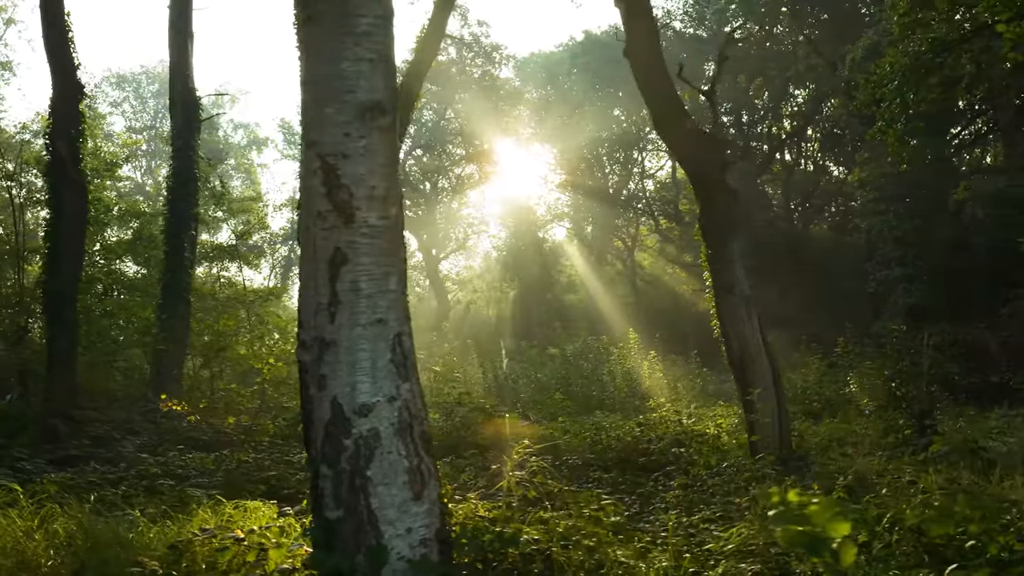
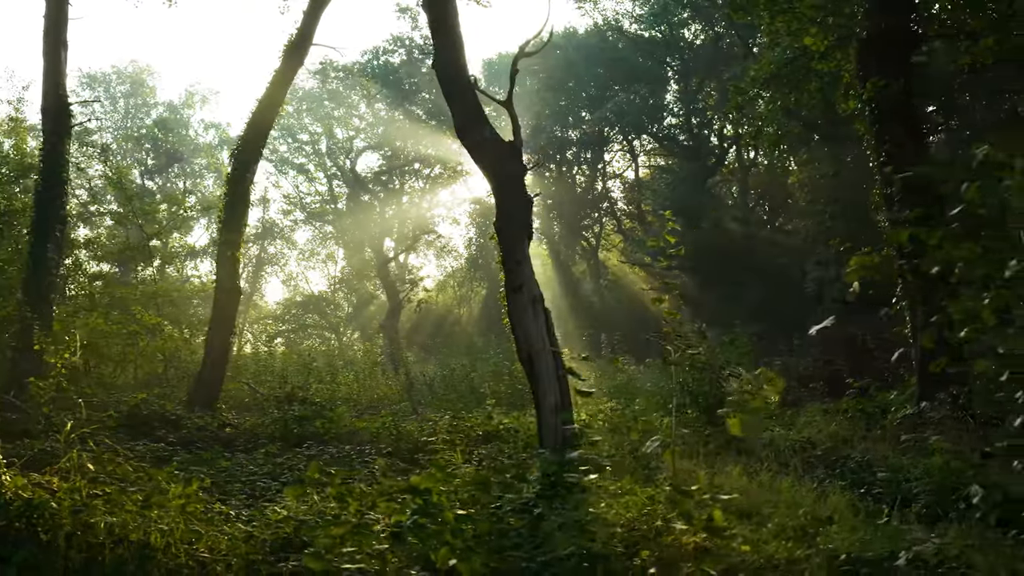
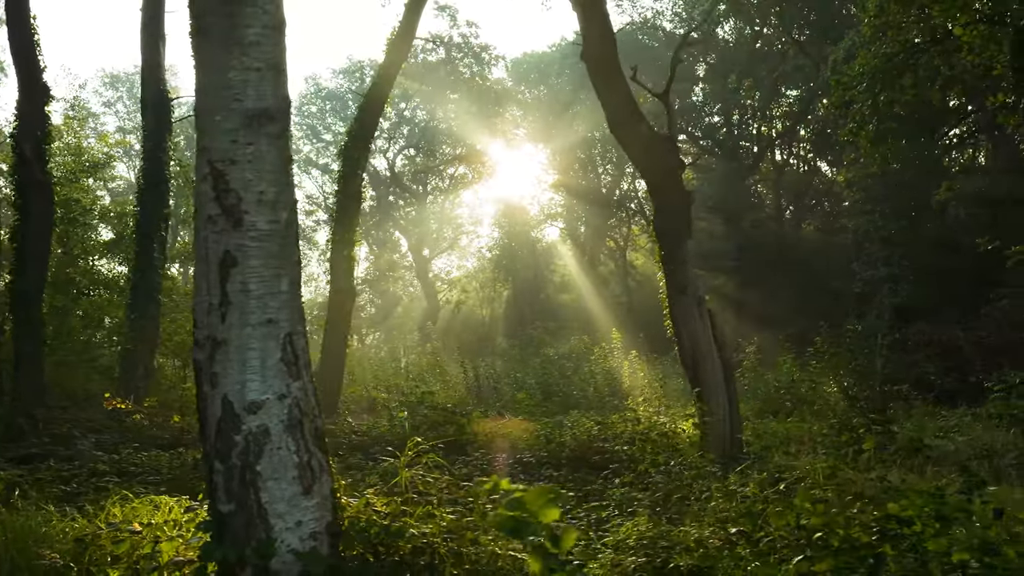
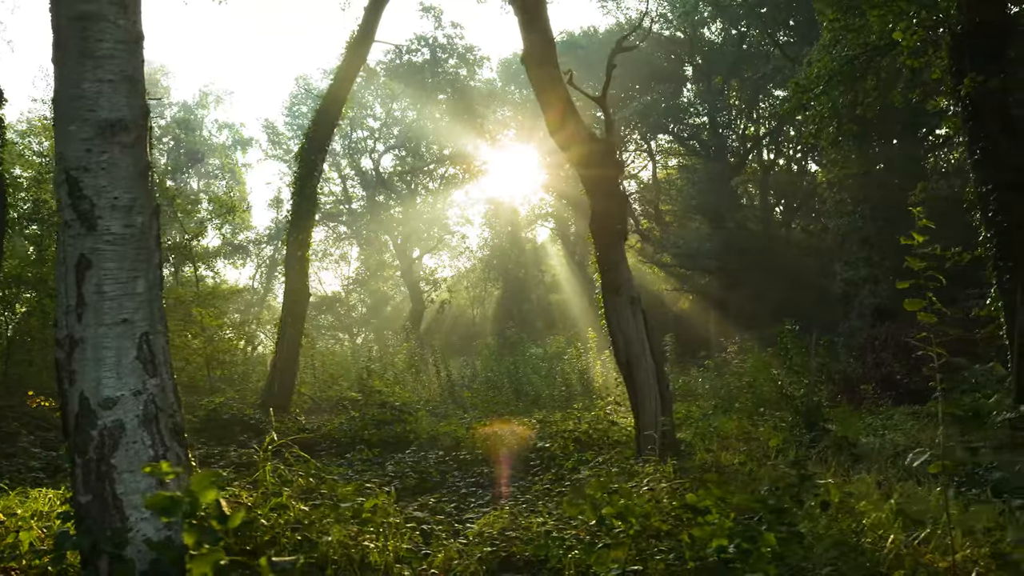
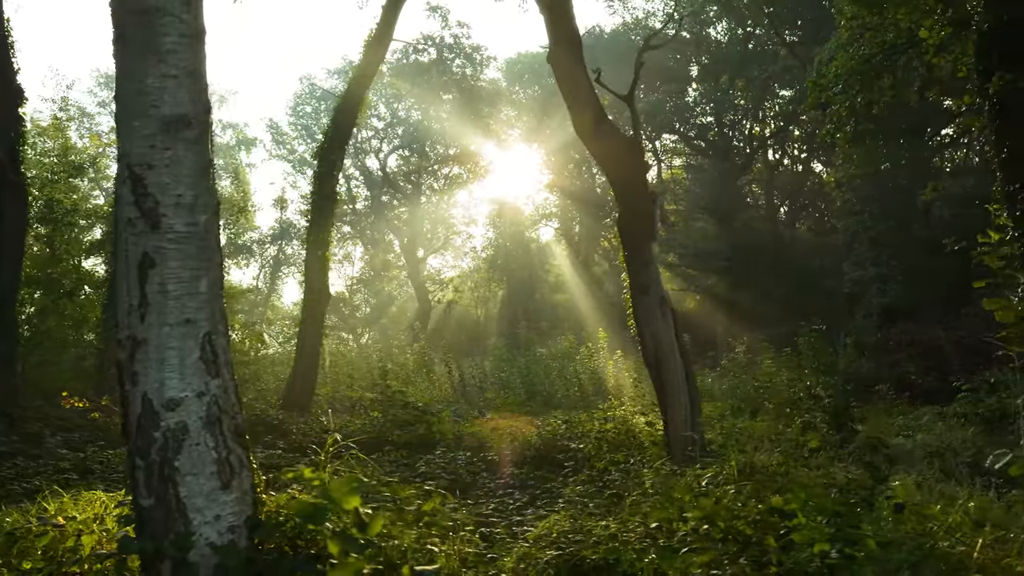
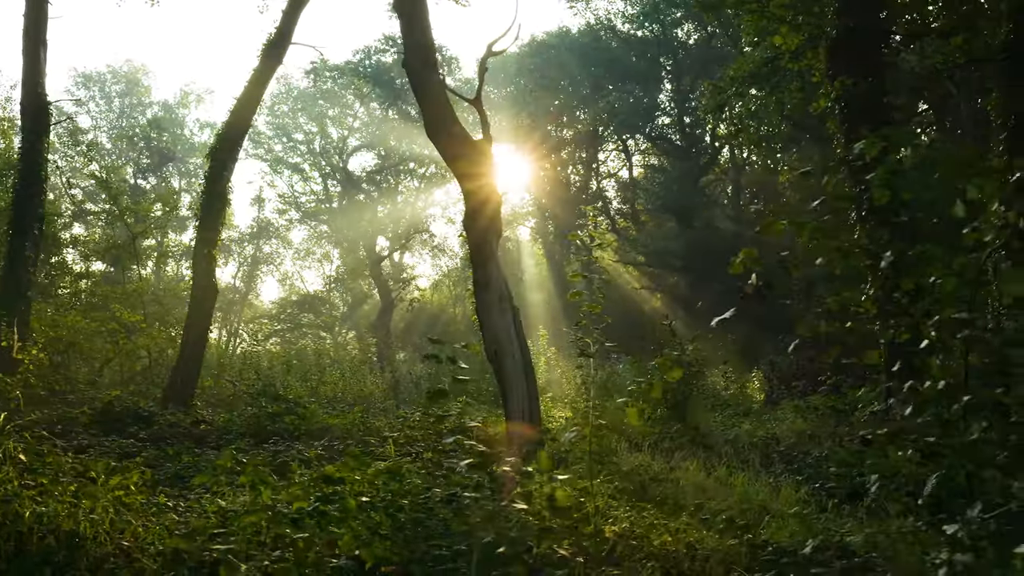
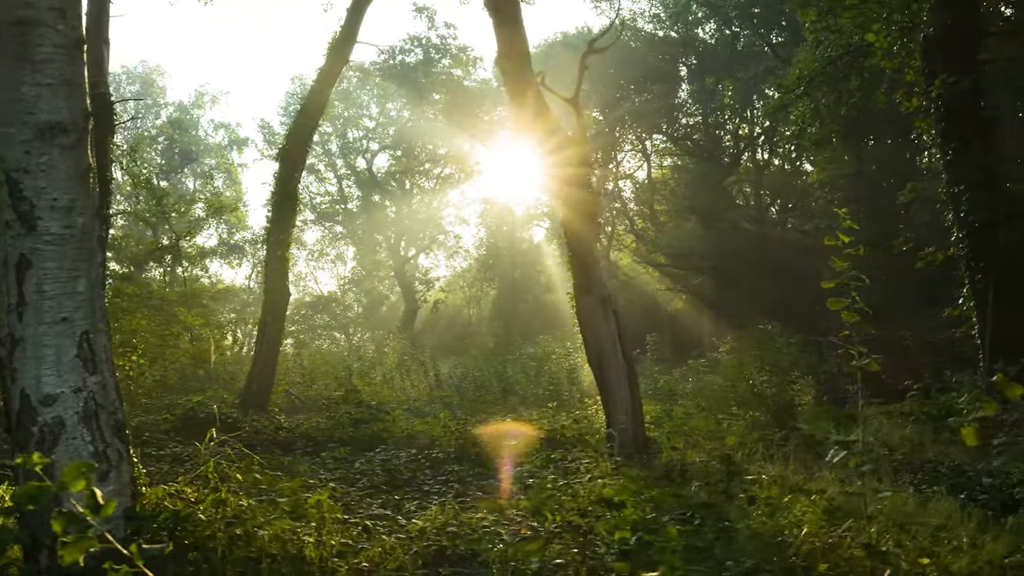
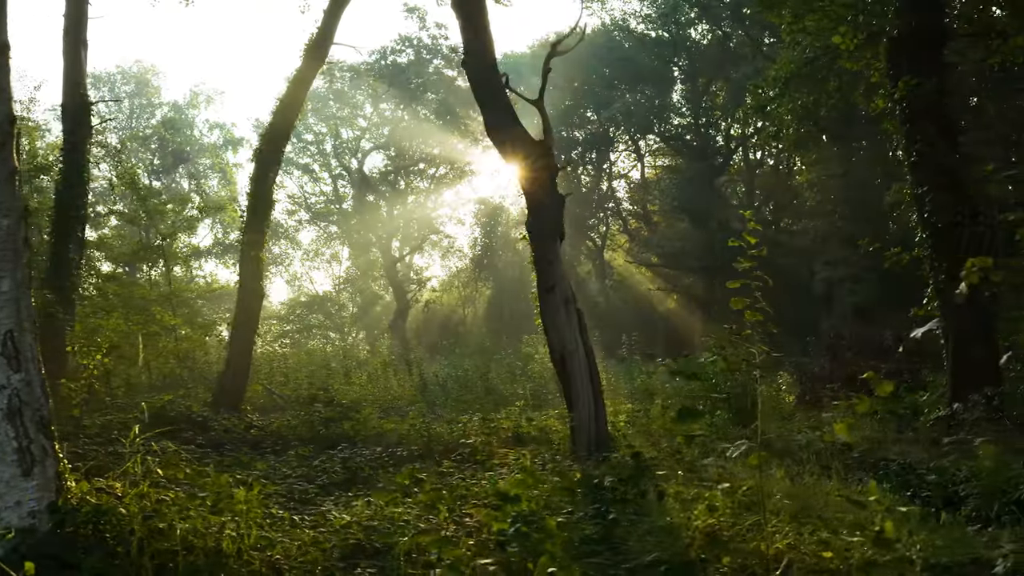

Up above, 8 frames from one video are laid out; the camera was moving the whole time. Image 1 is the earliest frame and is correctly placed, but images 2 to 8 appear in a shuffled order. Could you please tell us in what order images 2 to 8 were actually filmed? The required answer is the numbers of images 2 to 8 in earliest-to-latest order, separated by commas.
3, 5, 4, 7, 8, 2, 6
